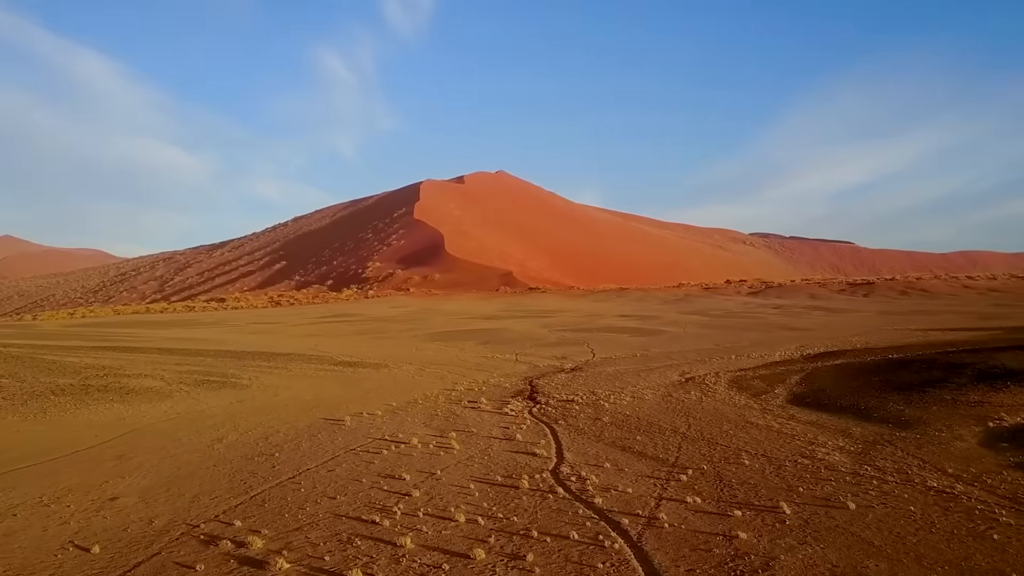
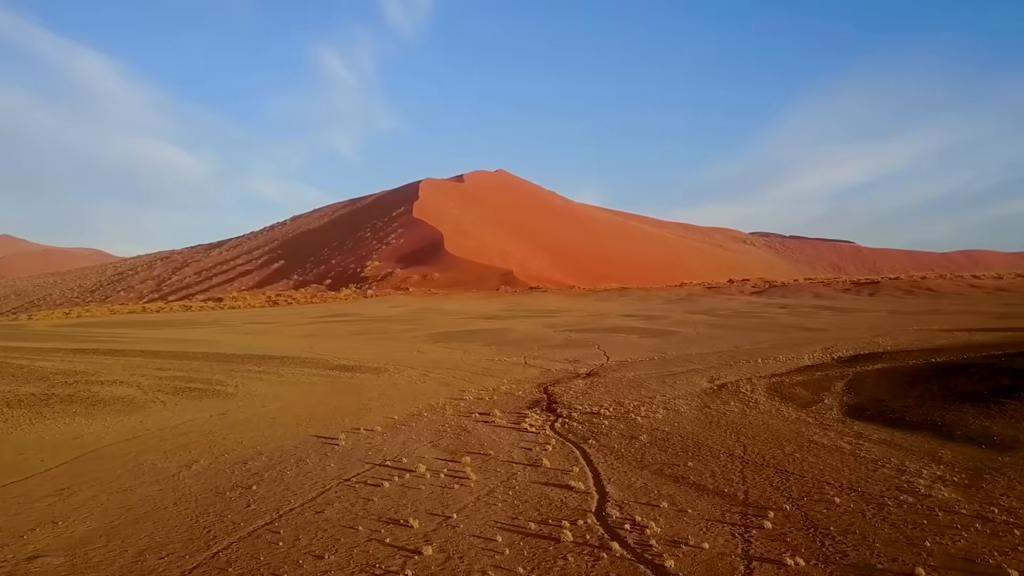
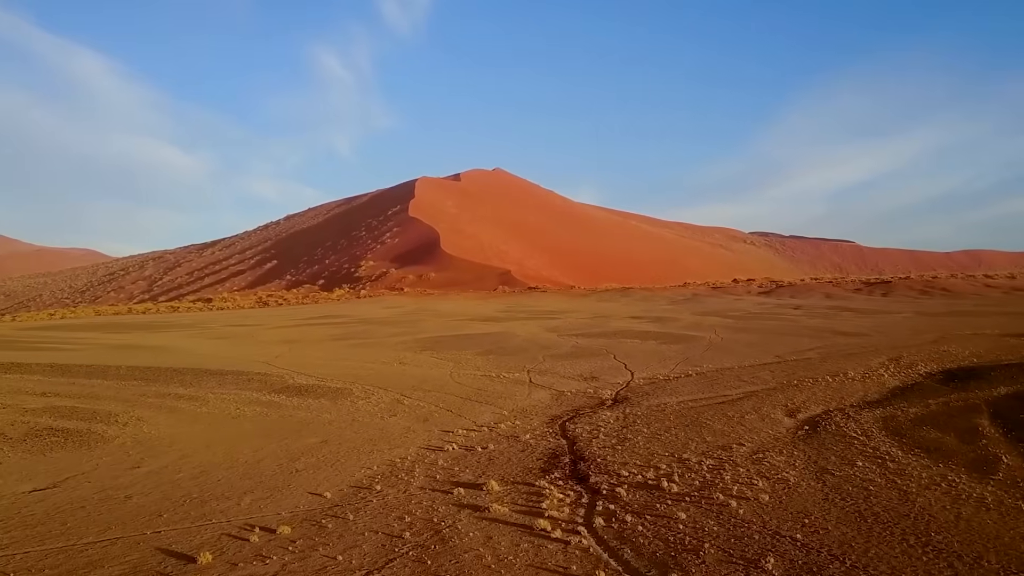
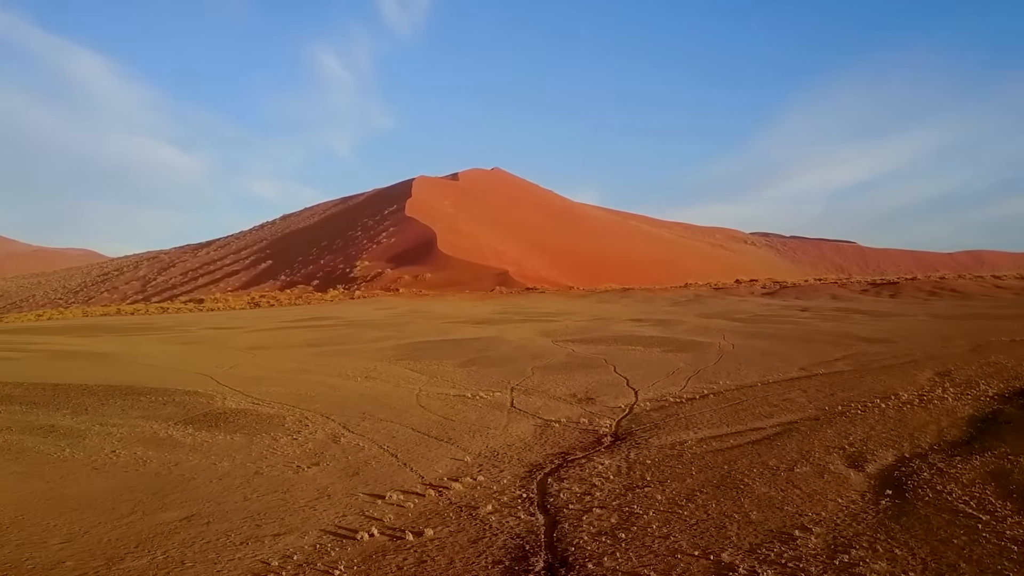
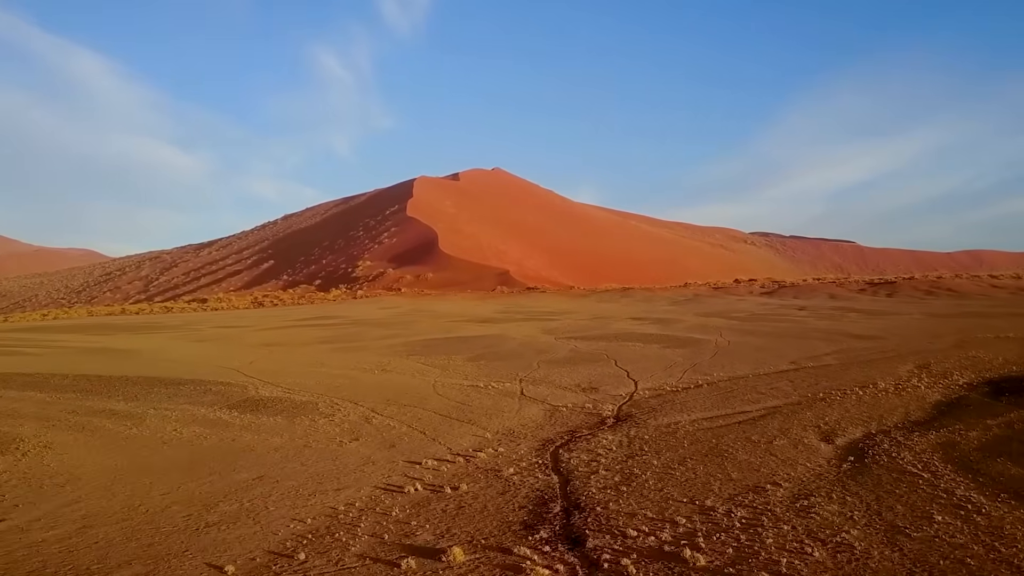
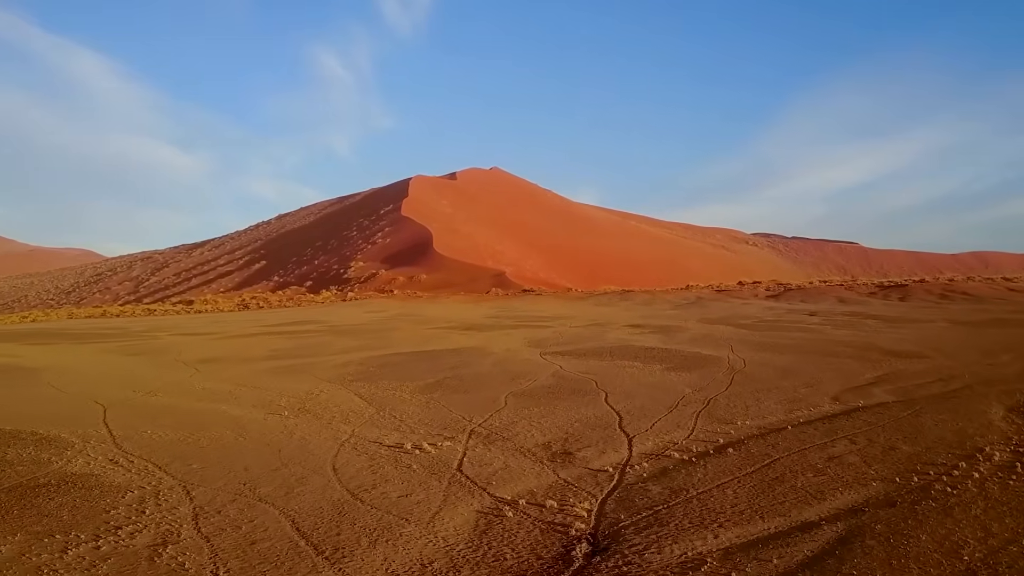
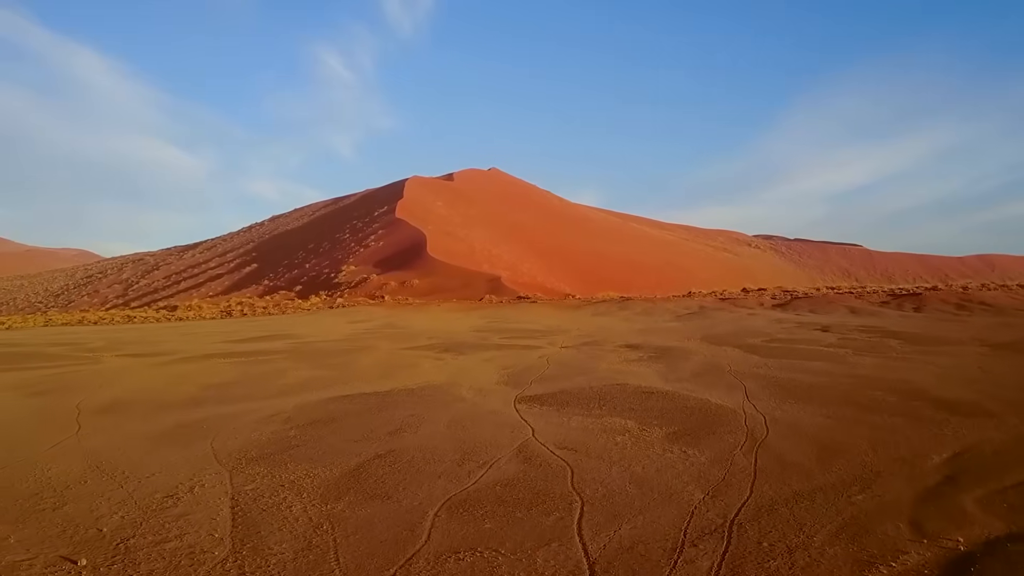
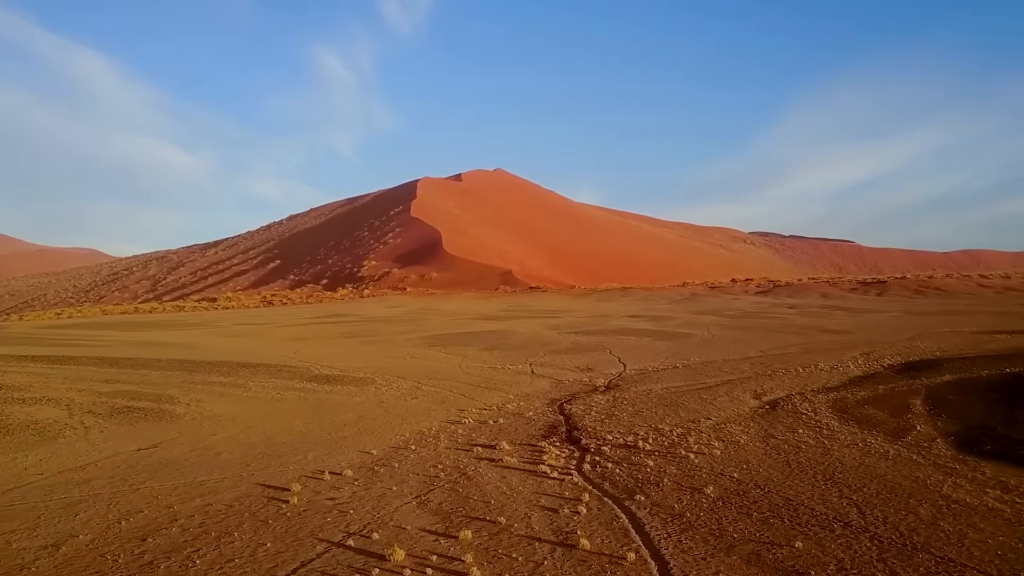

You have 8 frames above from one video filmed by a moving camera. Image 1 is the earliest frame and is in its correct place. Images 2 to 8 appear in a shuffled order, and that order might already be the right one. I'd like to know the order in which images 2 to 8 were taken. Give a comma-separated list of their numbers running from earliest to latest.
2, 8, 3, 5, 4, 6, 7
